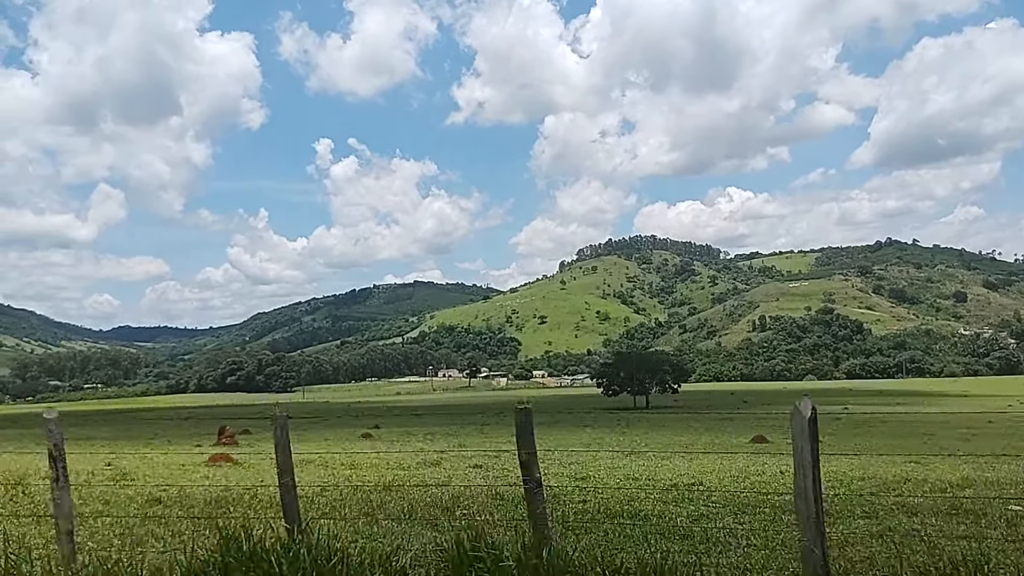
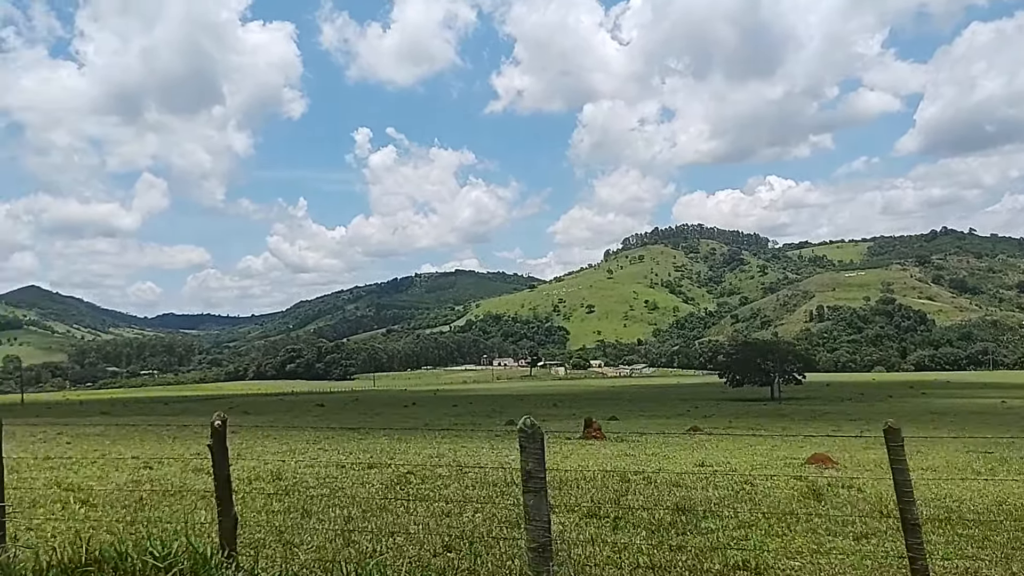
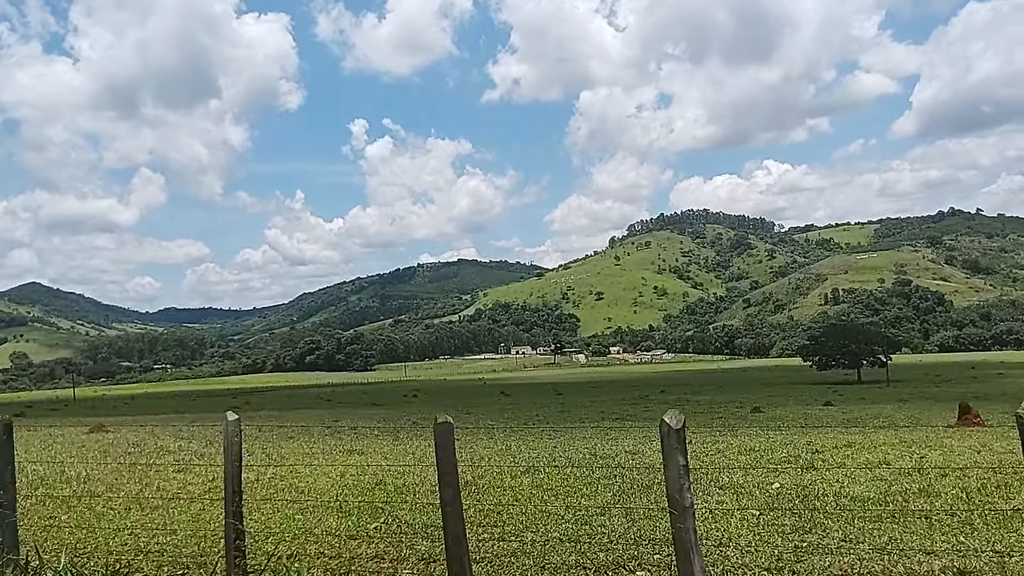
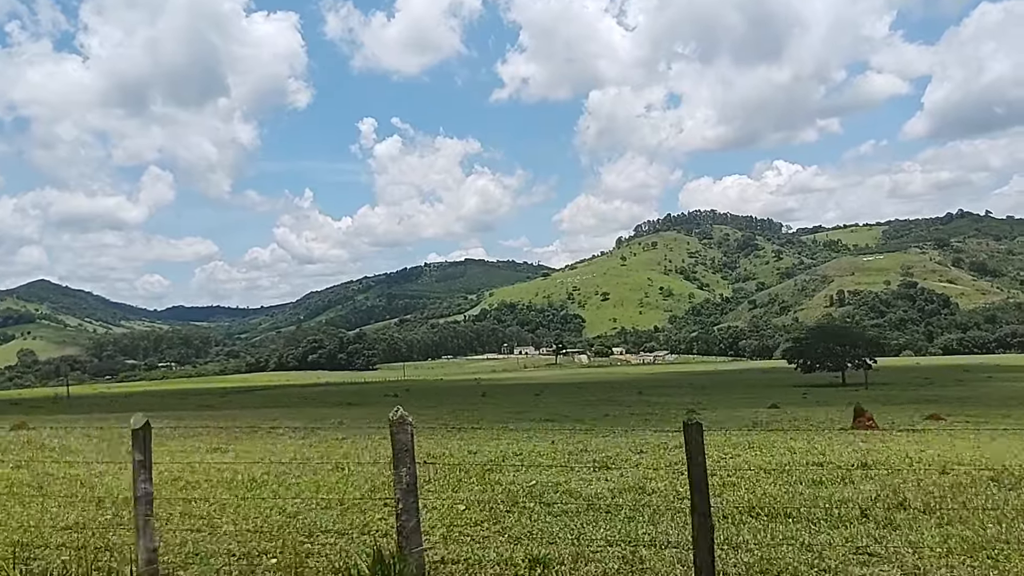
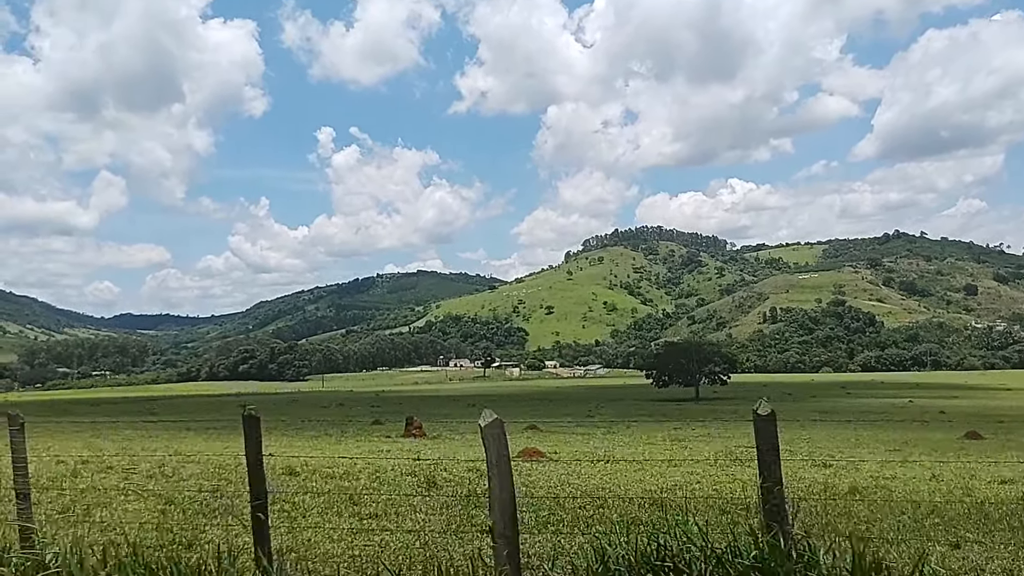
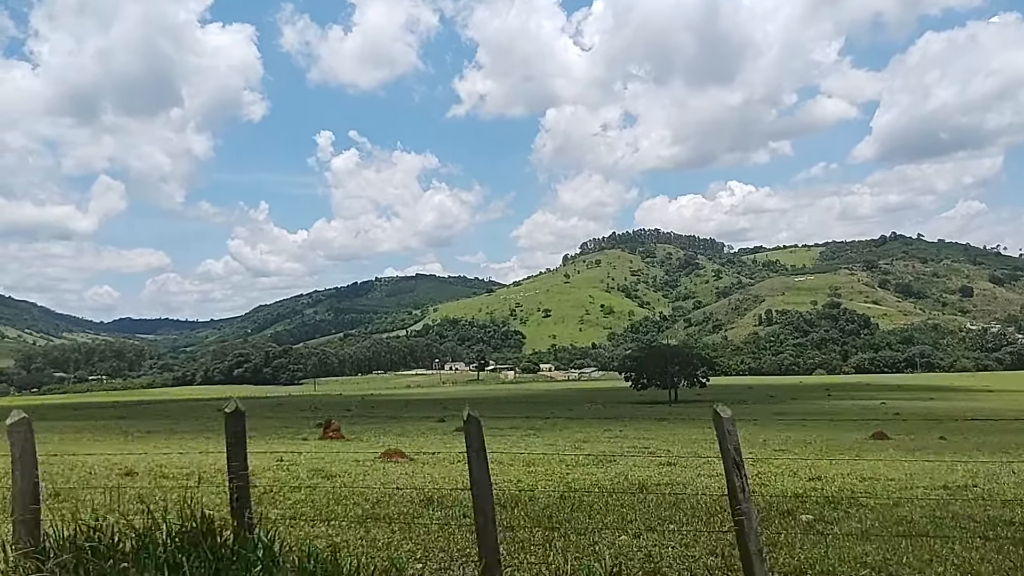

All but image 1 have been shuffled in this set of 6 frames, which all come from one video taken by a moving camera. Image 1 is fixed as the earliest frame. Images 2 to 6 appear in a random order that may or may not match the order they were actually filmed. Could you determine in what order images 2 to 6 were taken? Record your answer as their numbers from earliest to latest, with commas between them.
6, 5, 2, 4, 3
